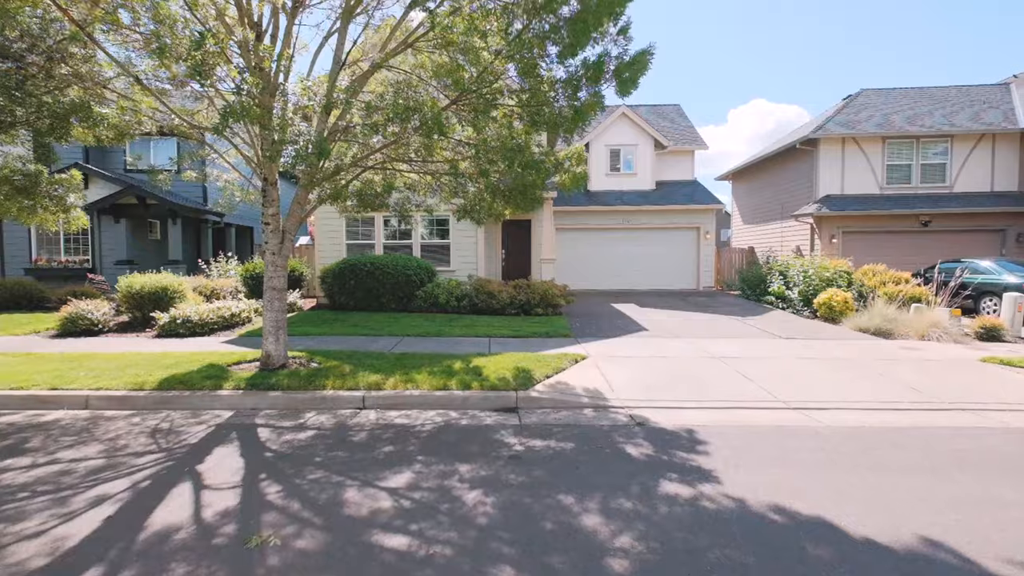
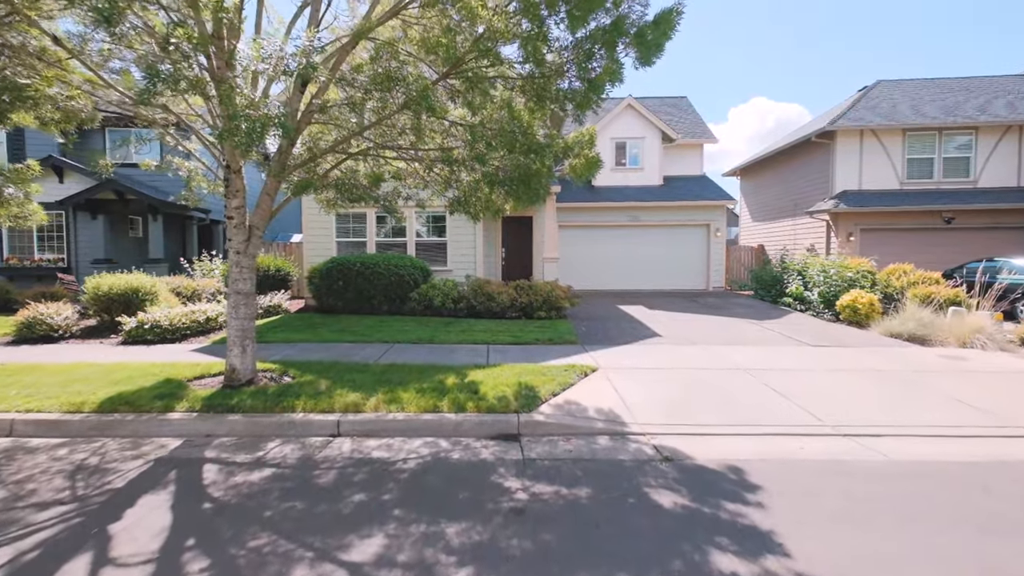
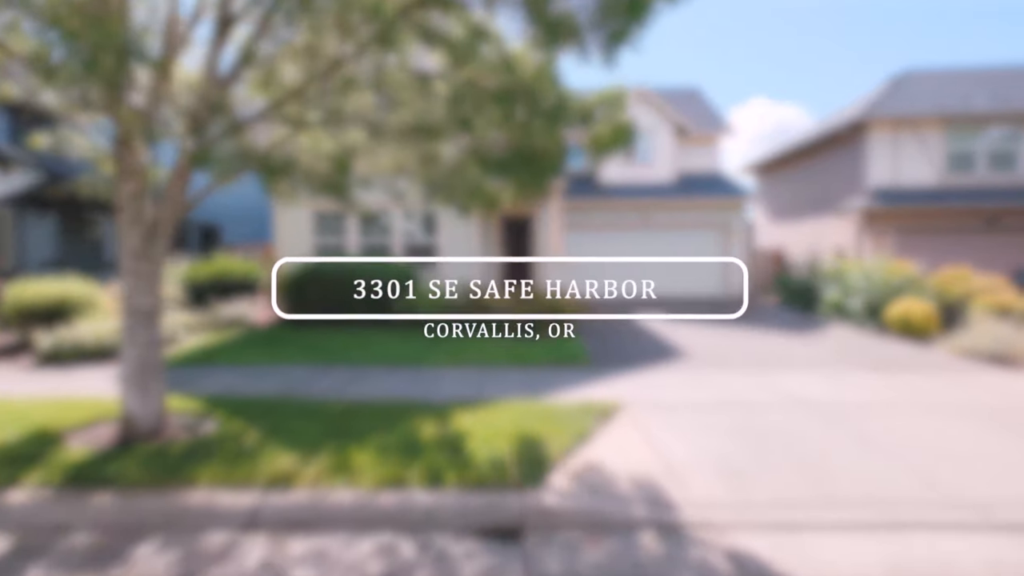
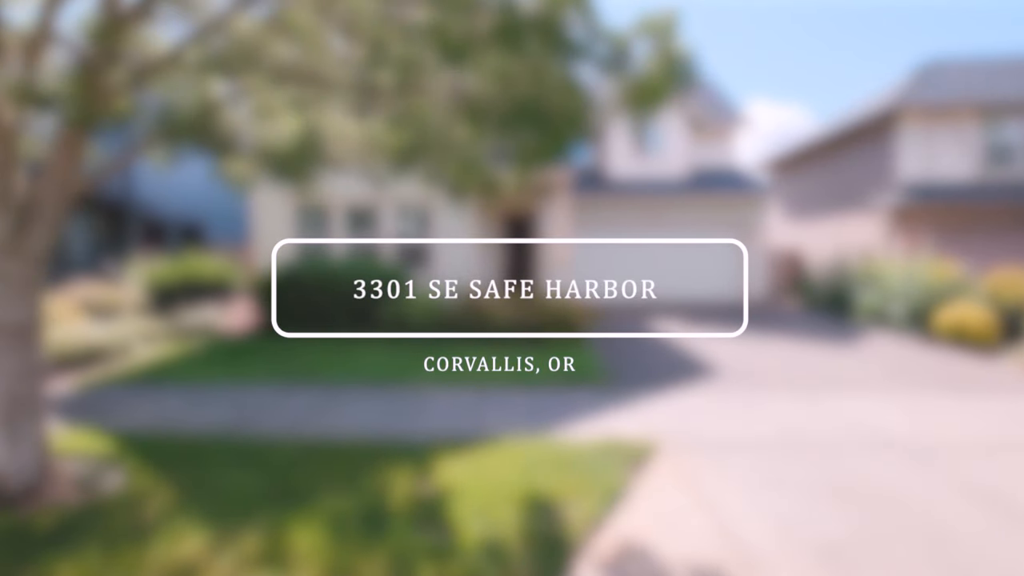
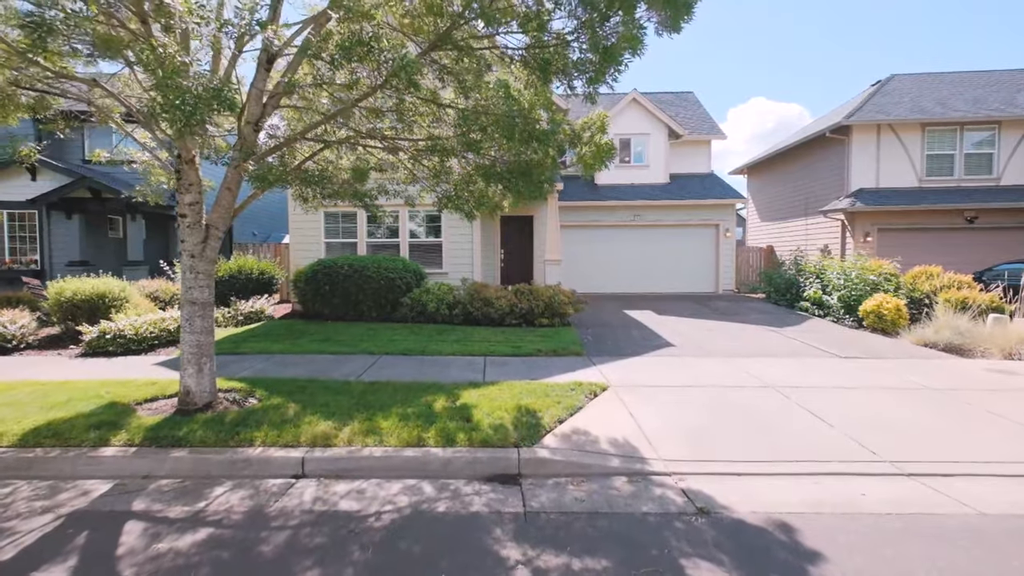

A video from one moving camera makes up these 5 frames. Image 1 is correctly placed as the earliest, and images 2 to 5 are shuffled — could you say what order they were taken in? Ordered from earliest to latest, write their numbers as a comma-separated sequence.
2, 5, 3, 4
